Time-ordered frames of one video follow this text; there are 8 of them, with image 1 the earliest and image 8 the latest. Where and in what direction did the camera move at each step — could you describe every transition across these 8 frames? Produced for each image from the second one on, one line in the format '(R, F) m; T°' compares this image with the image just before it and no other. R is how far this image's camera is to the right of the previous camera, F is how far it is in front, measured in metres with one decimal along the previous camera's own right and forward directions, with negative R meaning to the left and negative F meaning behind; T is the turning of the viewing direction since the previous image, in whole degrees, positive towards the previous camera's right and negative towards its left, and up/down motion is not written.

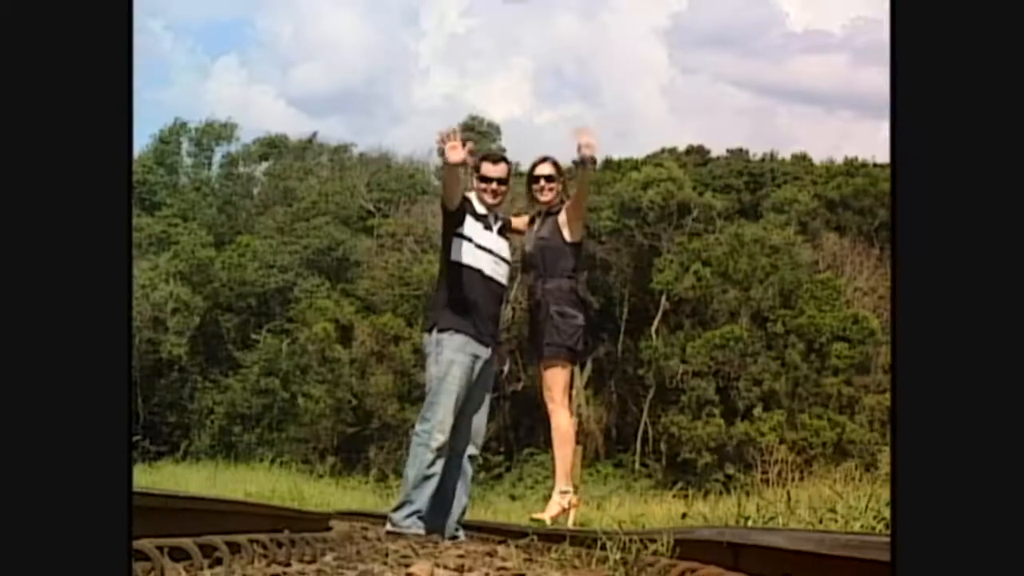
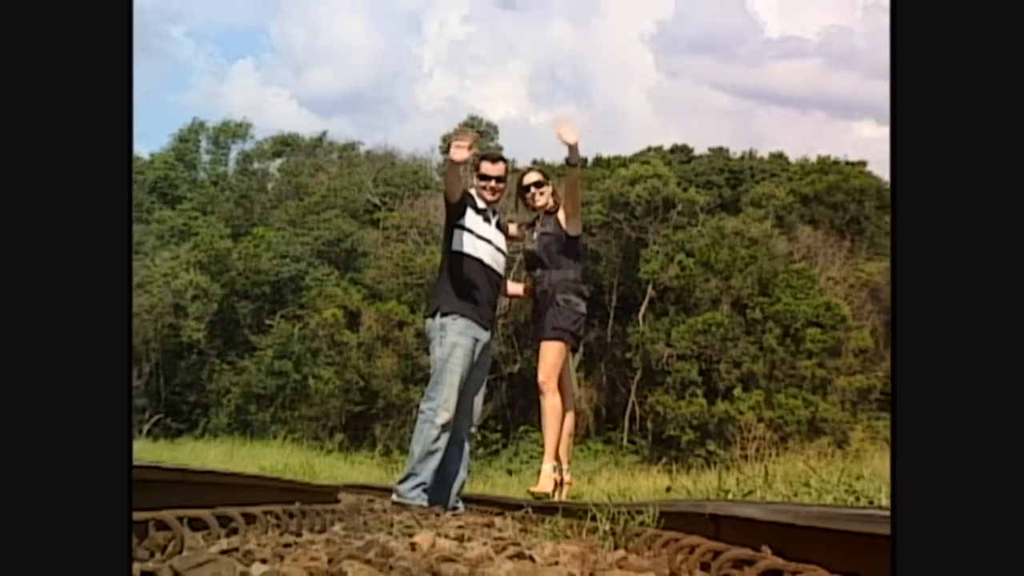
(0.0, -0.2) m; 0°
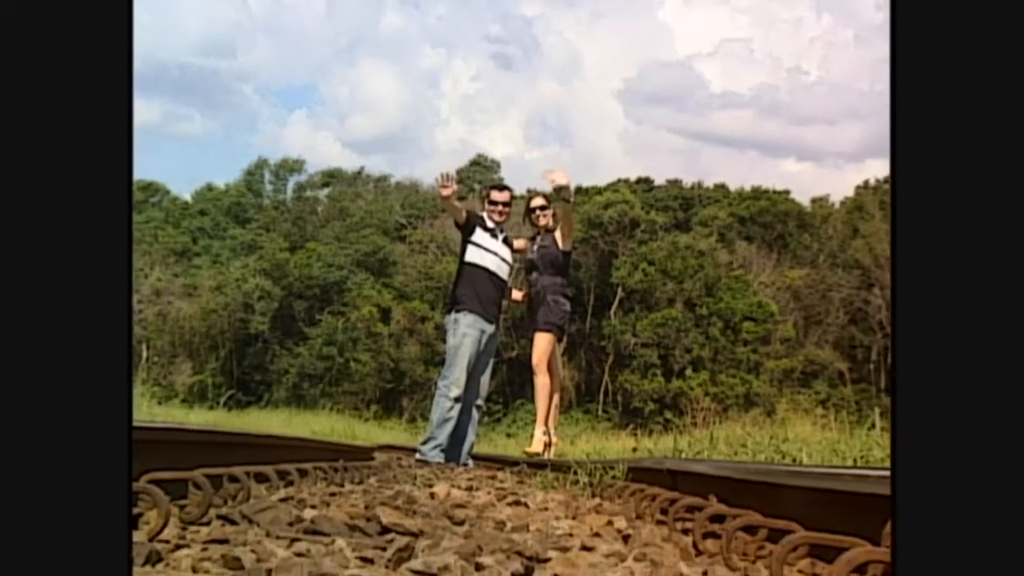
(0.0, -0.6) m; -1°
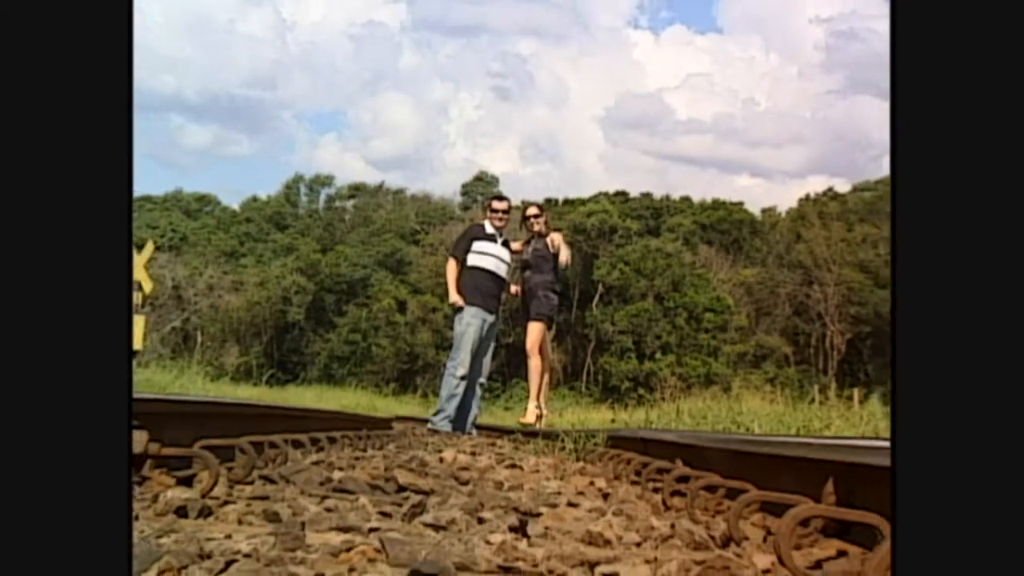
(0.0, -0.6) m; 0°
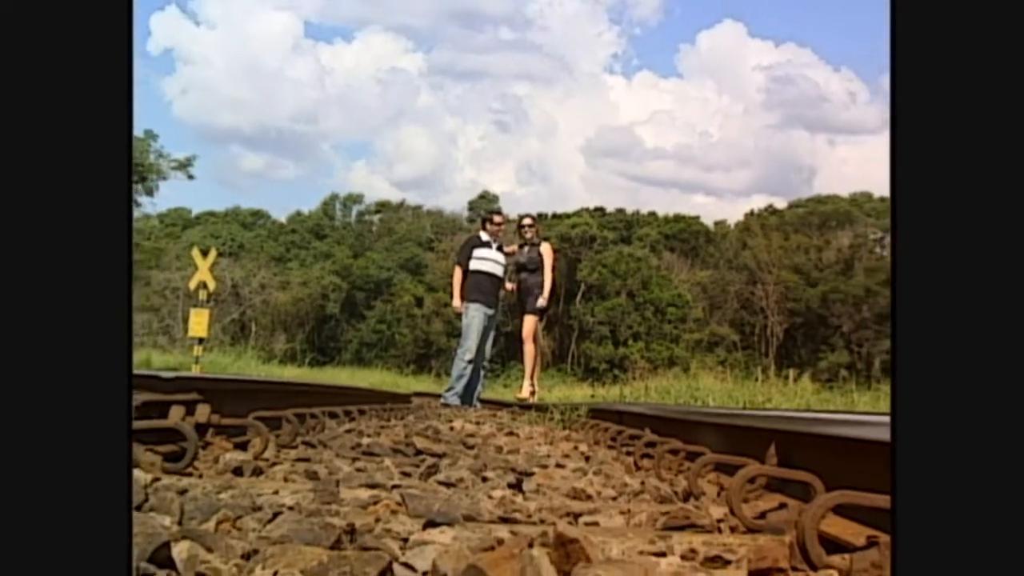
(0.0, -0.8) m; 0°
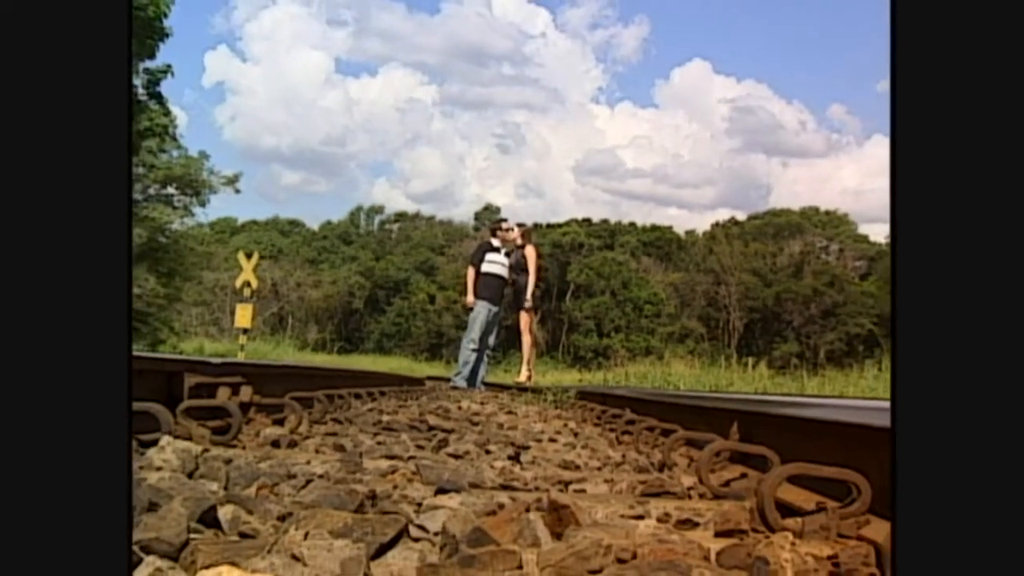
(0.0, -0.7) m; 0°
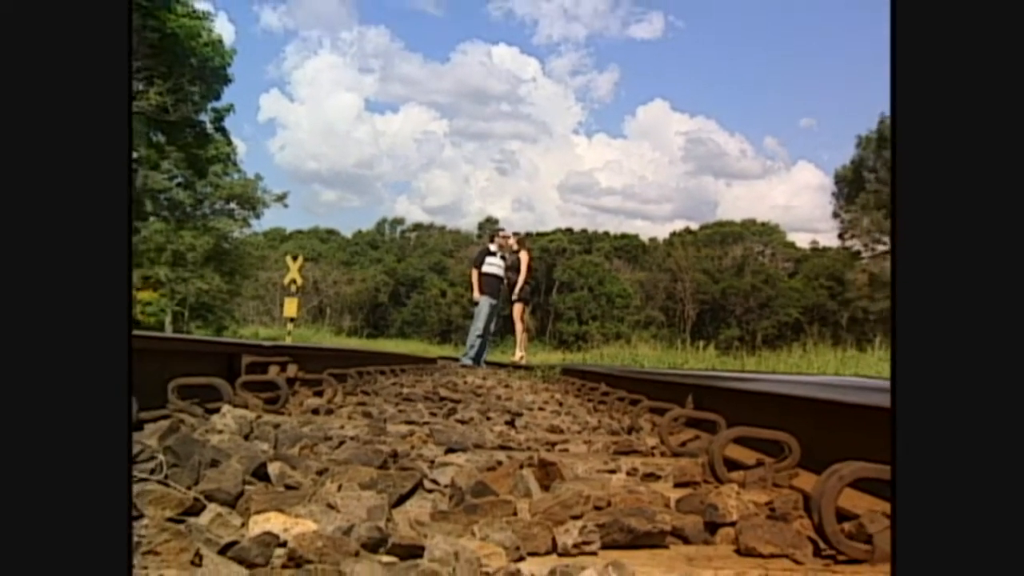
(0.0, -1.2) m; 0°
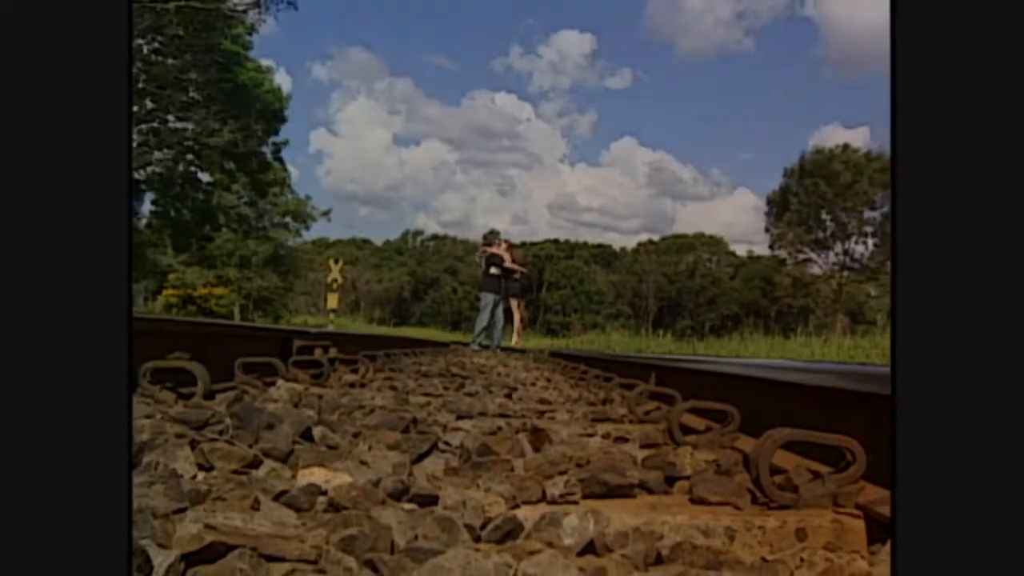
(0.0, -1.6) m; 0°
